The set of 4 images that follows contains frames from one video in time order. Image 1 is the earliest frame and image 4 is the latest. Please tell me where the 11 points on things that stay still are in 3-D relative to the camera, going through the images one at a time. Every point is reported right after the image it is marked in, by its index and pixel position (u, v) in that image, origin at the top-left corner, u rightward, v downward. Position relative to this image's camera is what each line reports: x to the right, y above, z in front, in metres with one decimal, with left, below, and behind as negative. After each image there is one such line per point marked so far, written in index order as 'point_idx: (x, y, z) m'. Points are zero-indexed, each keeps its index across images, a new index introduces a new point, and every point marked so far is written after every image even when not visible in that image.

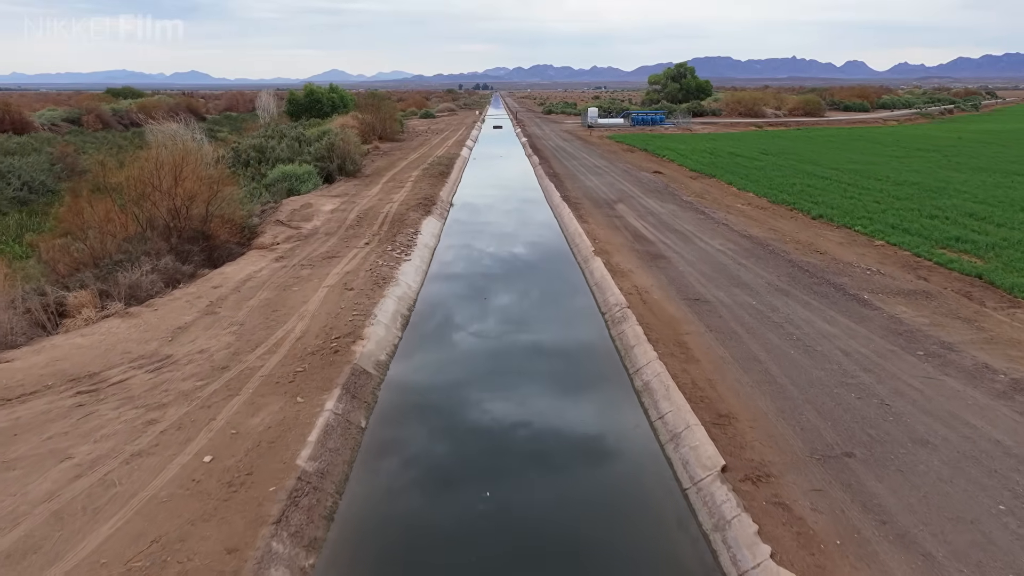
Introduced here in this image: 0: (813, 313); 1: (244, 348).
0: (+7.7, -0.7, +10.4) m
1: (-5.8, -1.3, +8.8) m
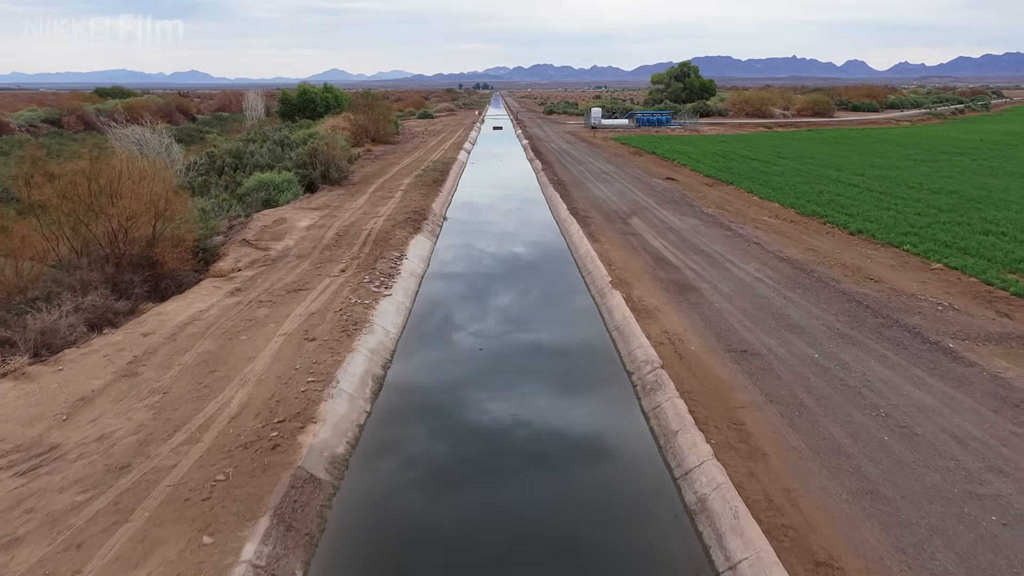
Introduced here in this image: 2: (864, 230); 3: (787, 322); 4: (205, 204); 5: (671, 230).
0: (+7.7, -1.7, +8.2) m
1: (-5.8, -2.3, +6.6) m
2: (+14.9, +2.4, +17.2) m
3: (+6.8, -0.8, +9.9) m
4: (-13.3, +3.6, +17.6) m
5: (+6.4, +2.3, +16.5) m
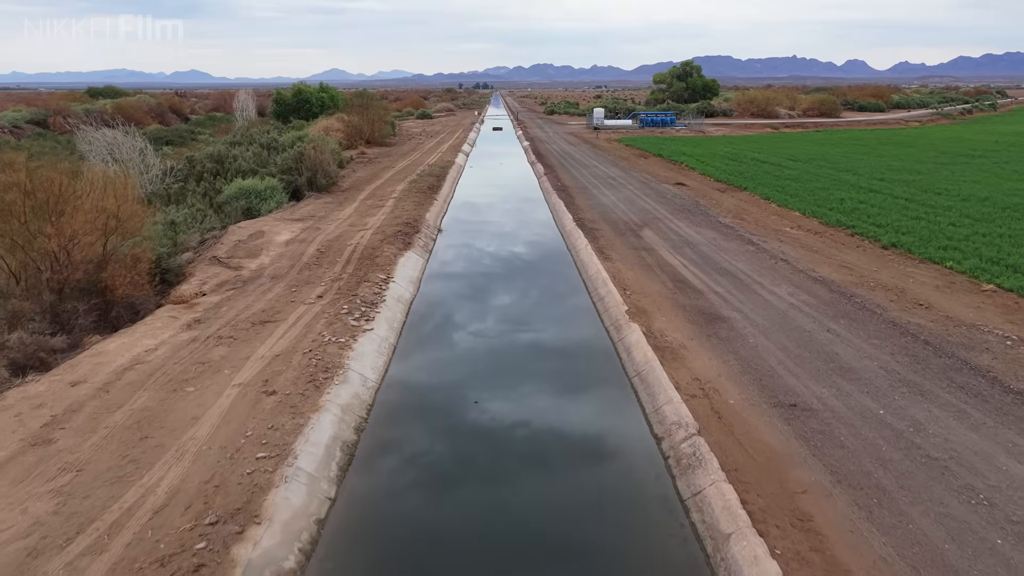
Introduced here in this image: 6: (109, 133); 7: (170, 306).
0: (+7.8, -2.5, +6.7) m
1: (-5.7, -3.1, +5.1) m
2: (+15.0, +1.7, +15.7) m
3: (+6.8, -1.6, +8.4) m
4: (-13.3, +2.9, +16.1) m
5: (+6.5, +1.6, +15.0) m
6: (-19.7, +7.5, +19.9) m
7: (-9.0, -0.5, +10.7) m
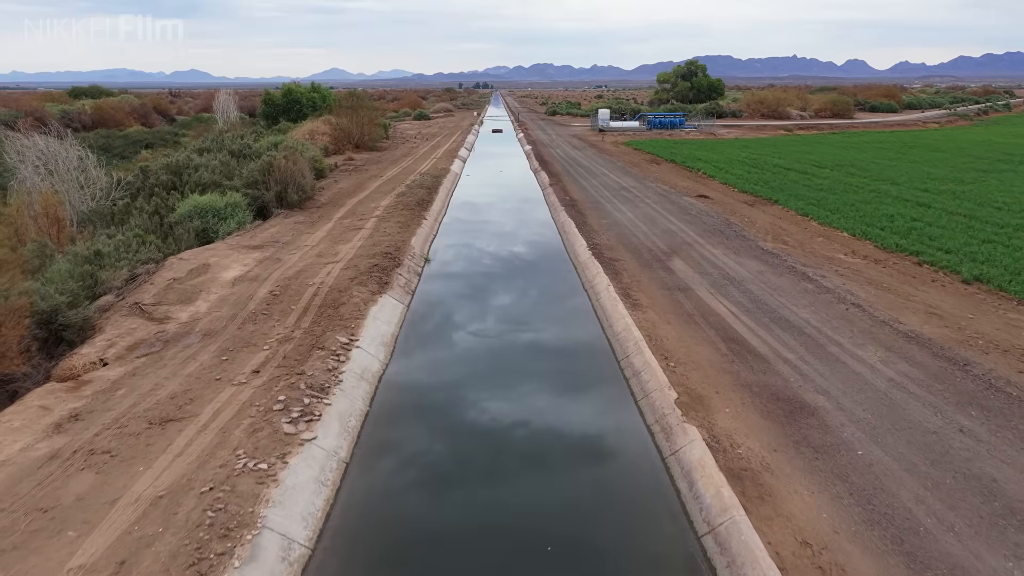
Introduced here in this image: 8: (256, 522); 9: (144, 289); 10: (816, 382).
0: (+7.9, -3.9, +3.9) m
1: (-5.7, -4.5, +2.3) m
2: (+15.0, +0.3, +12.9) m
3: (+6.9, -3.0, +5.6) m
4: (-13.2, +1.5, +13.3) m
5: (+6.5, +0.2, +12.2) m
6: (-19.6, +6.1, +17.1) m
7: (-8.9, -1.9, +7.9) m
8: (-3.2, -2.8, +5.3) m
9: (-10.0, 0.0, +11.0) m
10: (+6.0, -1.8, +8.1) m
